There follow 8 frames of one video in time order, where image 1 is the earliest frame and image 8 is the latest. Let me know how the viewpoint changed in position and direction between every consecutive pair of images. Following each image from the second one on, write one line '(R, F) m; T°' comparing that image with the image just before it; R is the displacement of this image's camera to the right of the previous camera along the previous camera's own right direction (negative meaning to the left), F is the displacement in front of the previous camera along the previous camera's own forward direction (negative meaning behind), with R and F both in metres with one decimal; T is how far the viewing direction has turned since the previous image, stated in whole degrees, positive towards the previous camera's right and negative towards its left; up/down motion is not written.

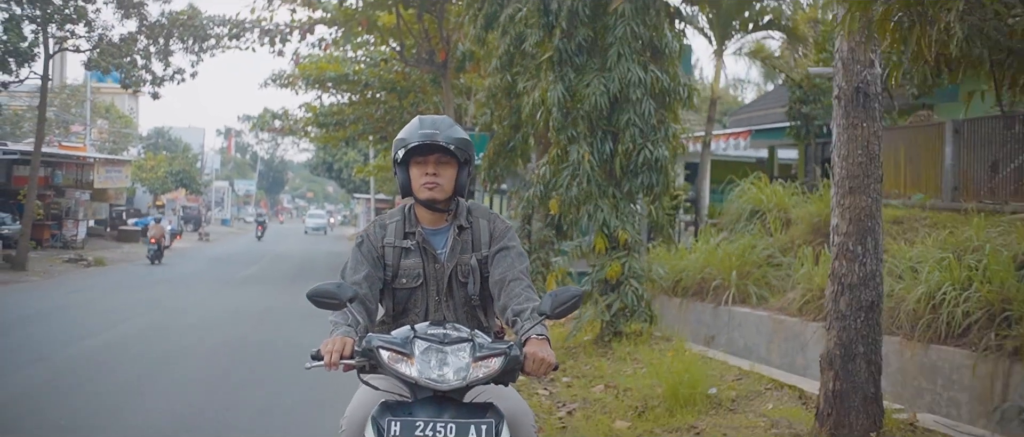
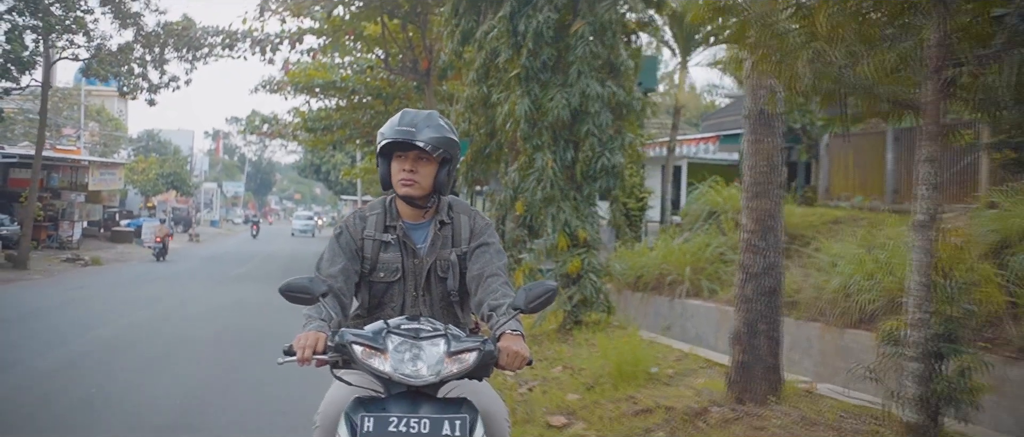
(+0.1, -0.9) m; +1°
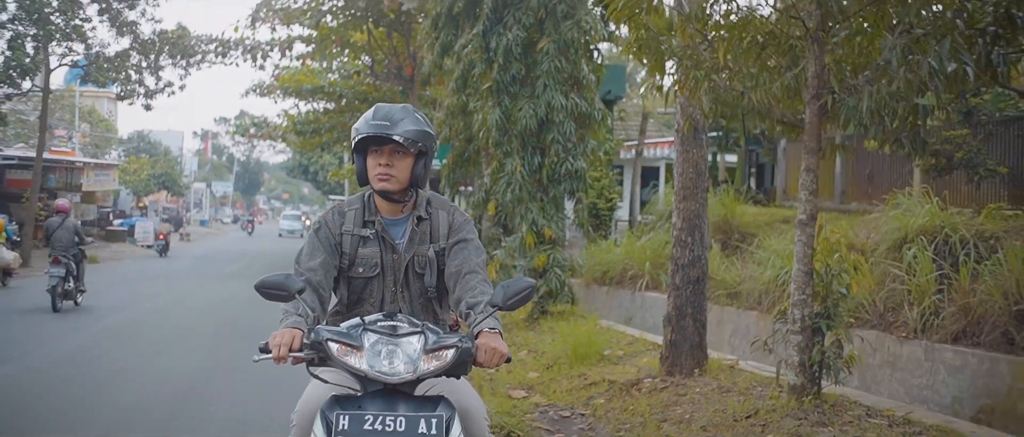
(+0.1, -0.9) m; 0°
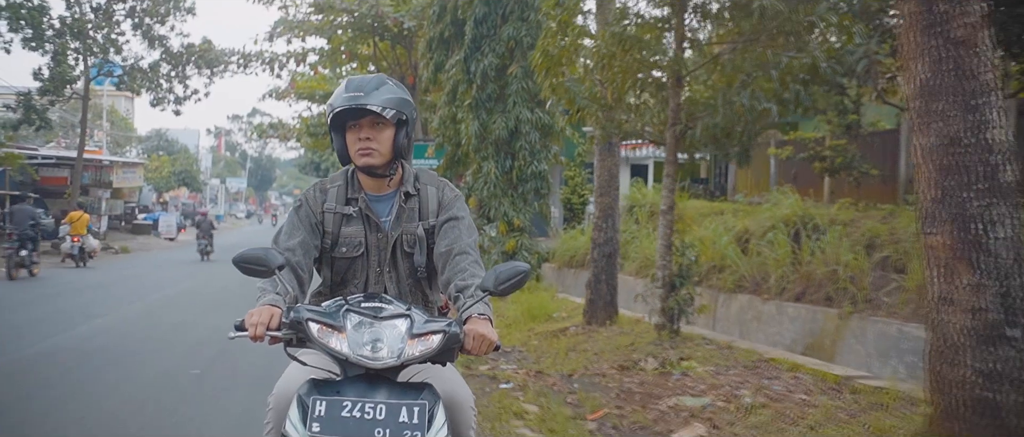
(+0.3, -2.2) m; 0°
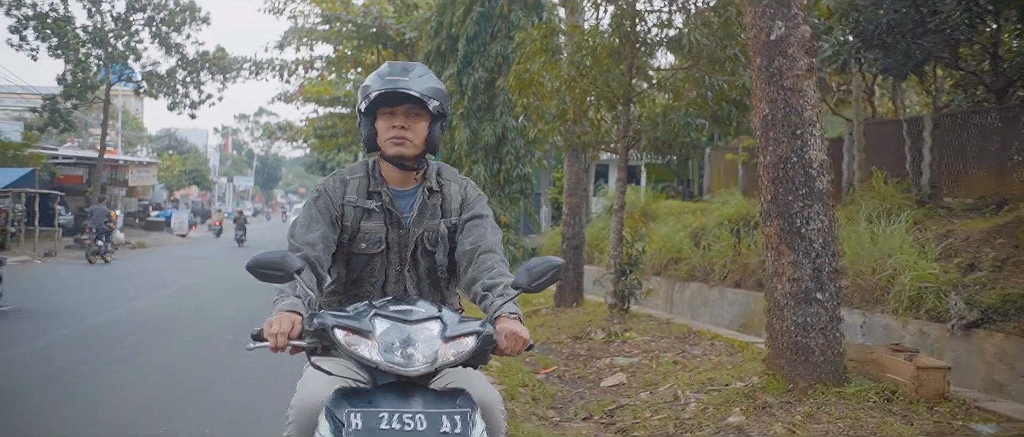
(+0.2, -1.4) m; 0°
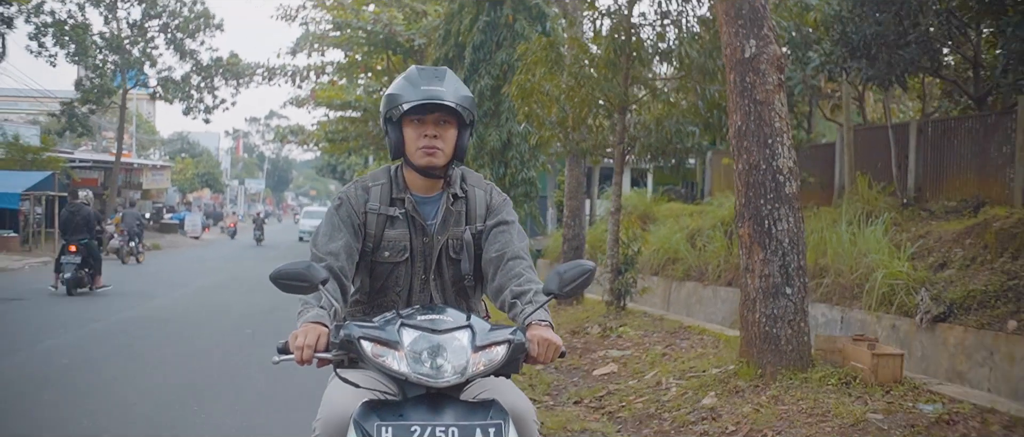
(+0.1, -0.5) m; 0°
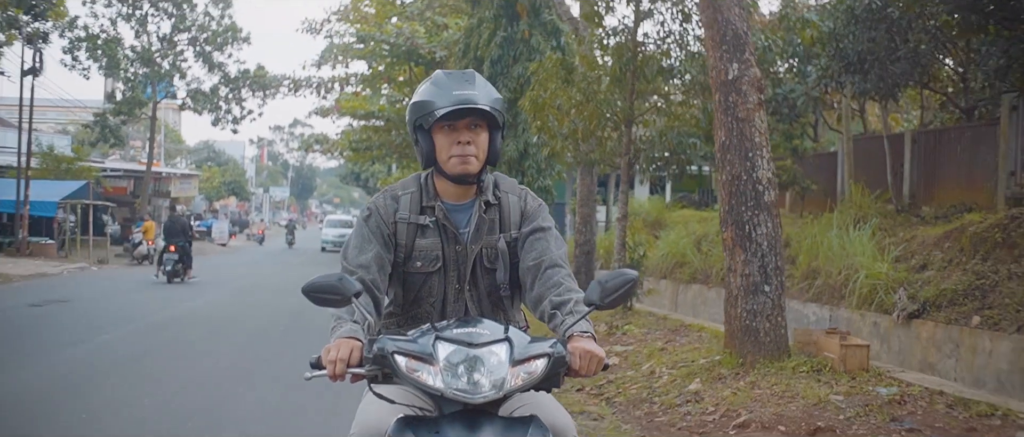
(+0.1, -0.6) m; -1°
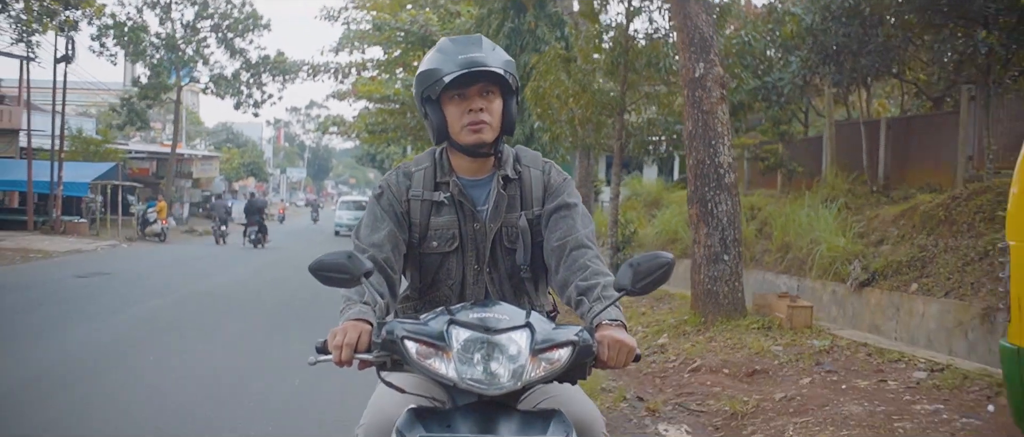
(+0.1, -0.9) m; -1°
